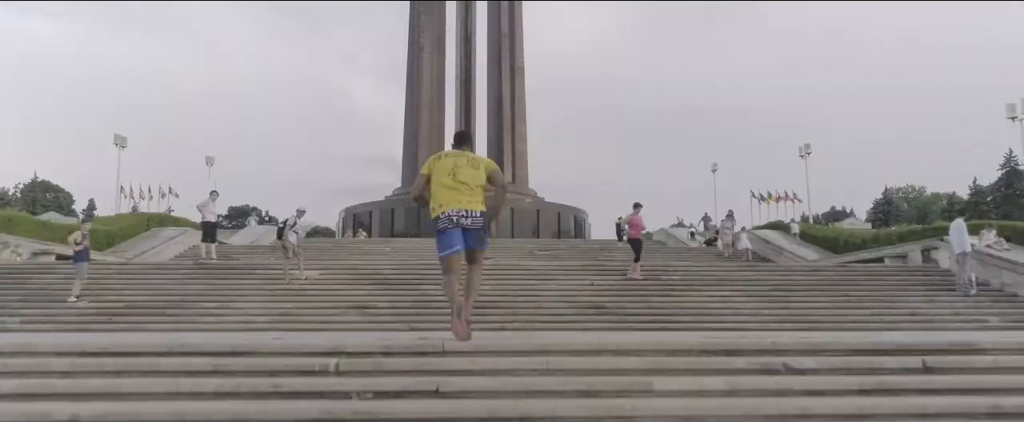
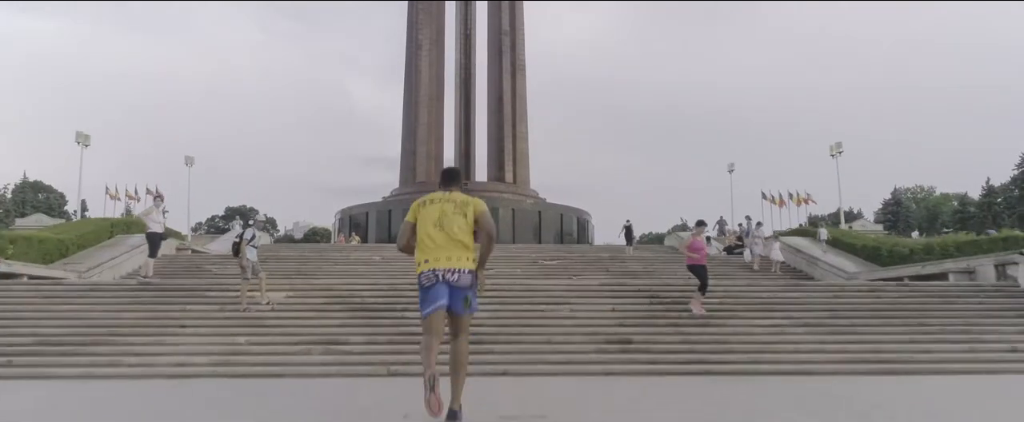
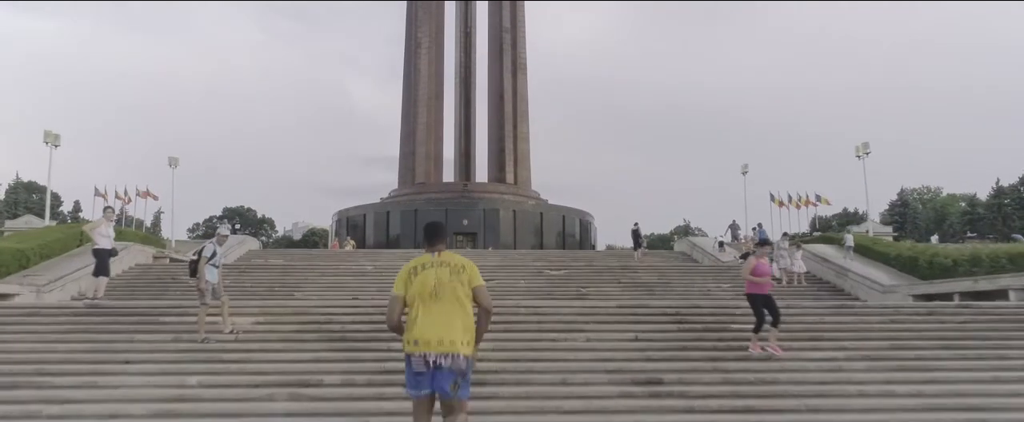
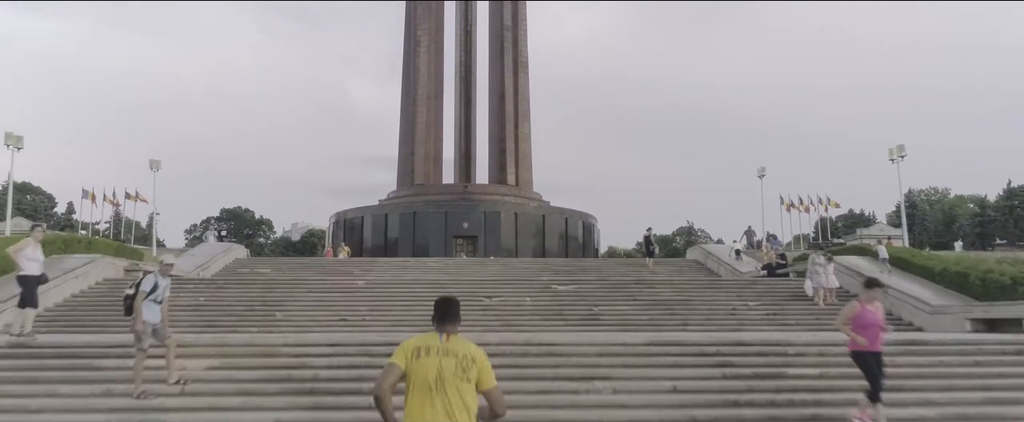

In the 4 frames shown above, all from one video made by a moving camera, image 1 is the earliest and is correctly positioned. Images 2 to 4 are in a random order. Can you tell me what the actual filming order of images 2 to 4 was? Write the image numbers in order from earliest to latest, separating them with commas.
2, 3, 4
